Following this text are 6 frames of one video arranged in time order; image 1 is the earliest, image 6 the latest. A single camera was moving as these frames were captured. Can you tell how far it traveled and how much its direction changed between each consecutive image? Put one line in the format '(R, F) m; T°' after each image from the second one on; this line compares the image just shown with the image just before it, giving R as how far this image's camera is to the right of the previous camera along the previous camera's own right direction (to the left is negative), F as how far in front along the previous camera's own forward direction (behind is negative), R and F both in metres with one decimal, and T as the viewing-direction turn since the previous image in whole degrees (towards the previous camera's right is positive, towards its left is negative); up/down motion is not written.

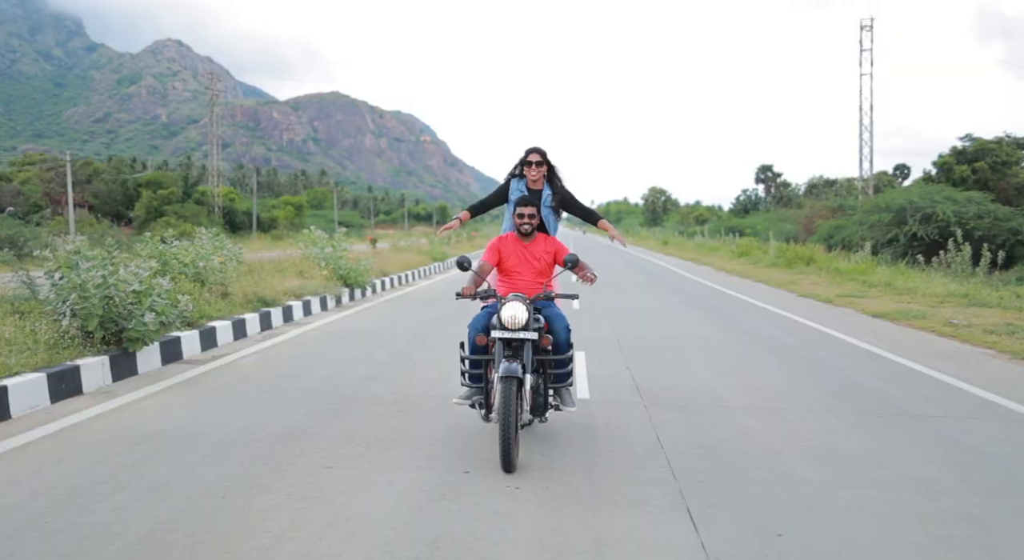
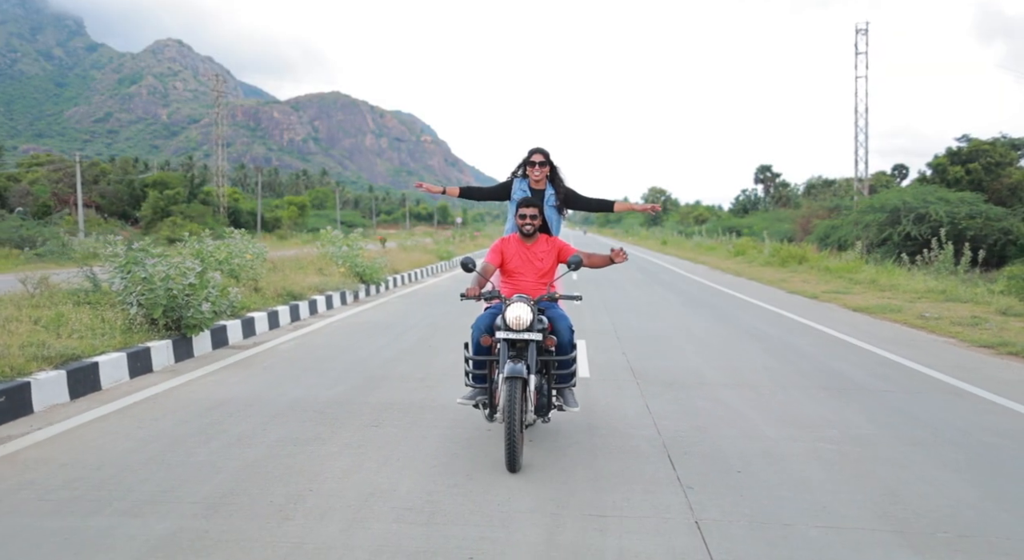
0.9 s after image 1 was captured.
(-0.1, -0.6) m; 0°
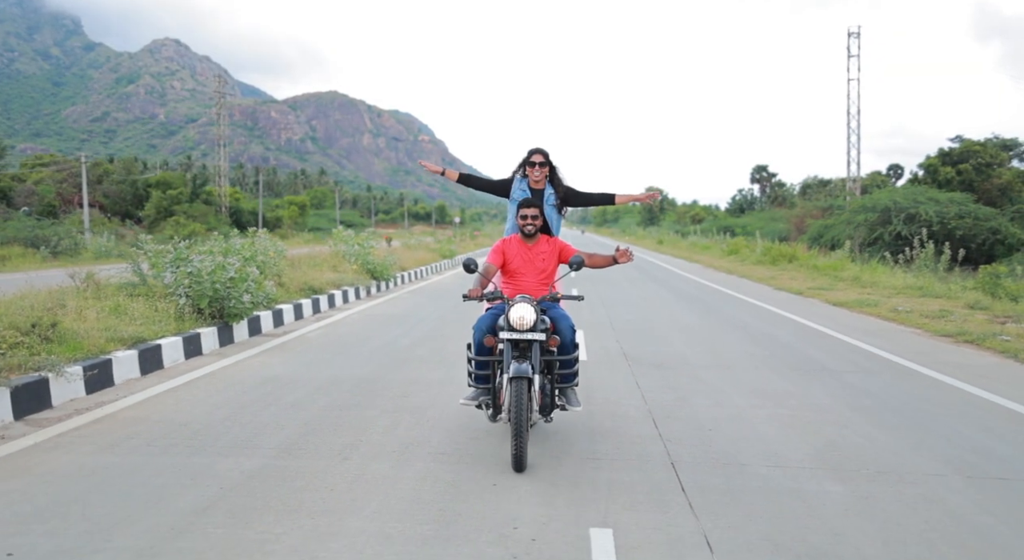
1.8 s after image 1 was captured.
(-0.1, -0.6) m; 0°
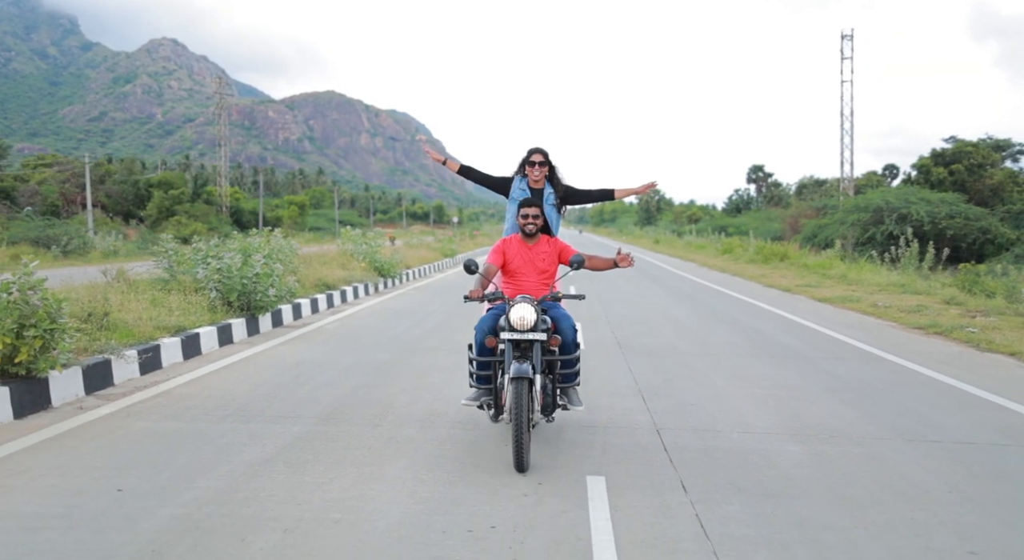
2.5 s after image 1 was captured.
(-0.1, -0.5) m; 0°
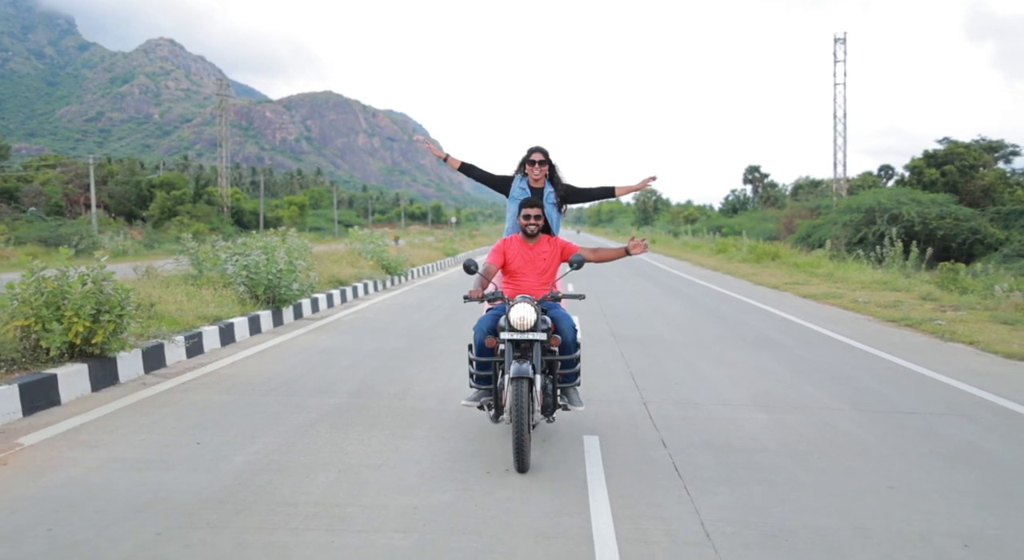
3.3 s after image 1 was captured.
(-0.1, -0.5) m; 0°
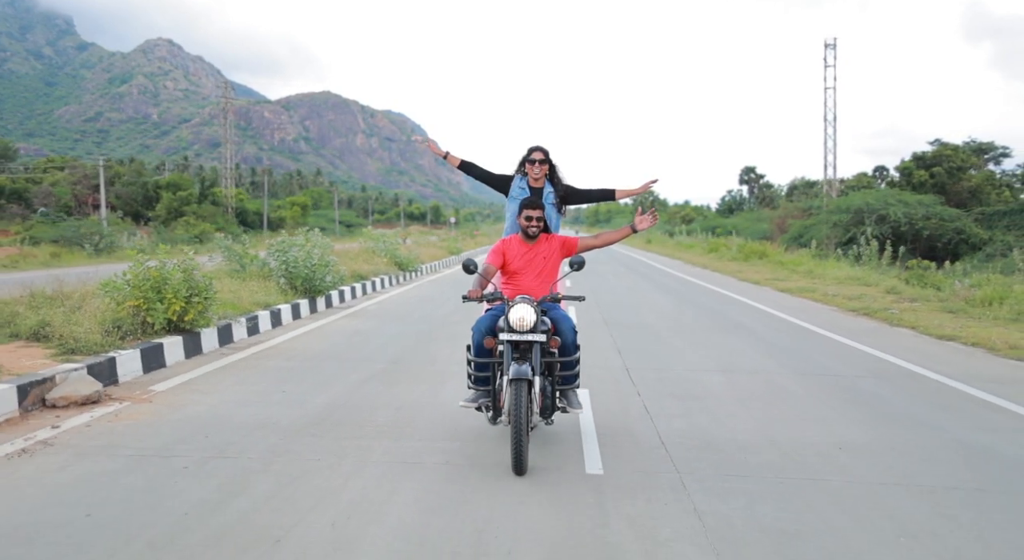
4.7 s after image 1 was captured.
(-0.1, -1.0) m; 0°
